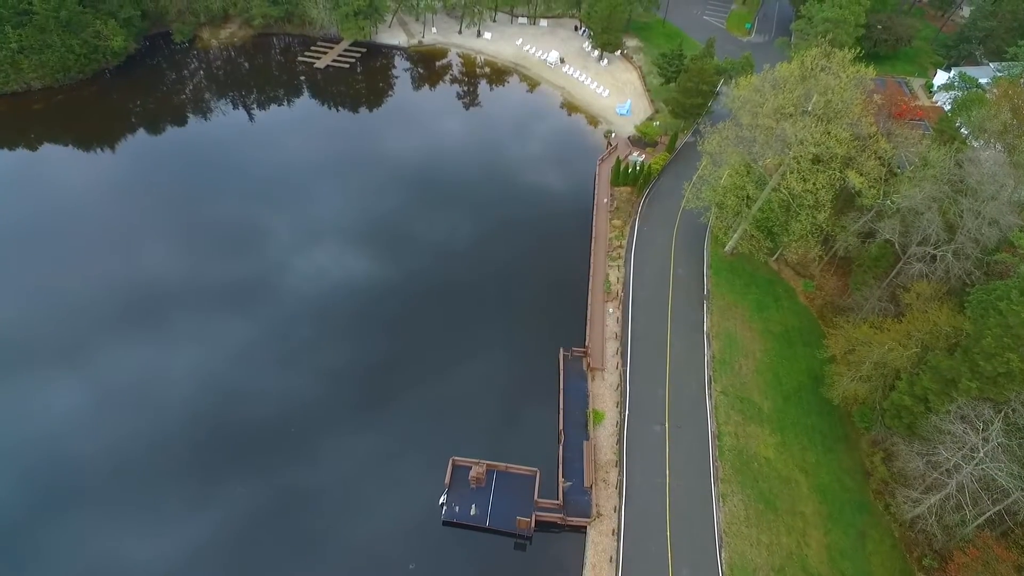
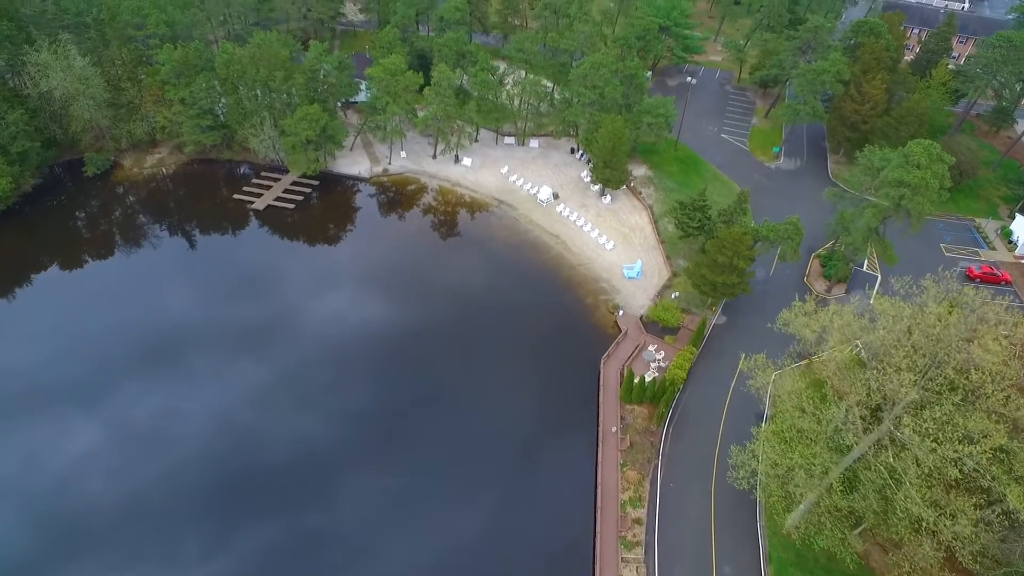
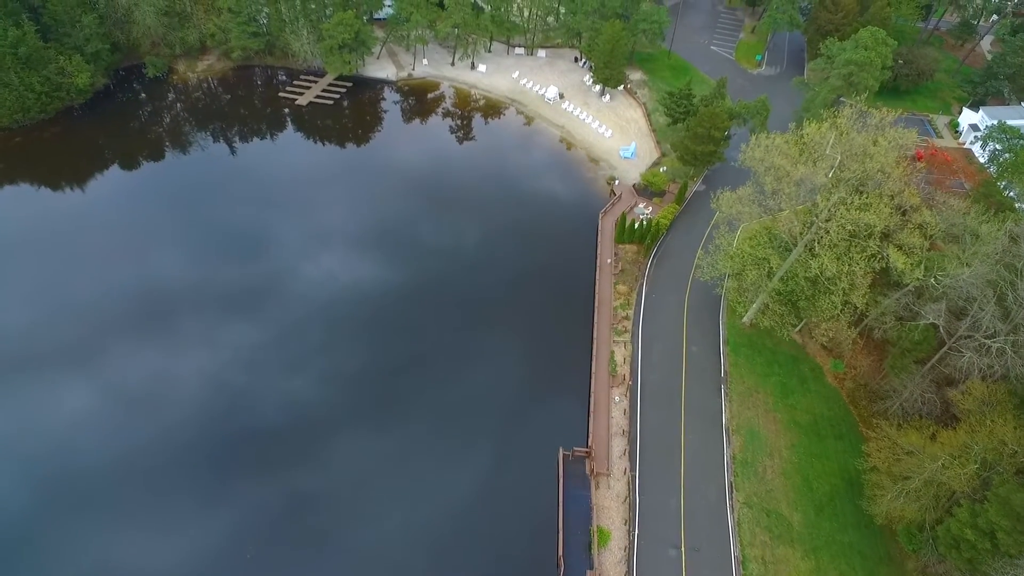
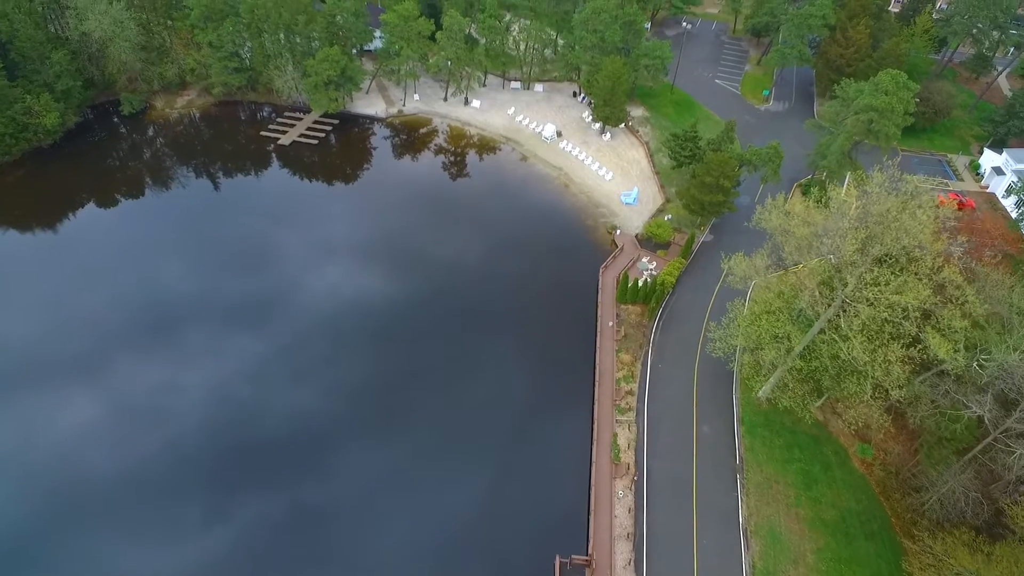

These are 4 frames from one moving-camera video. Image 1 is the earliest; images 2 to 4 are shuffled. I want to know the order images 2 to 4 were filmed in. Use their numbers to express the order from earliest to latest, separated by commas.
3, 4, 2
